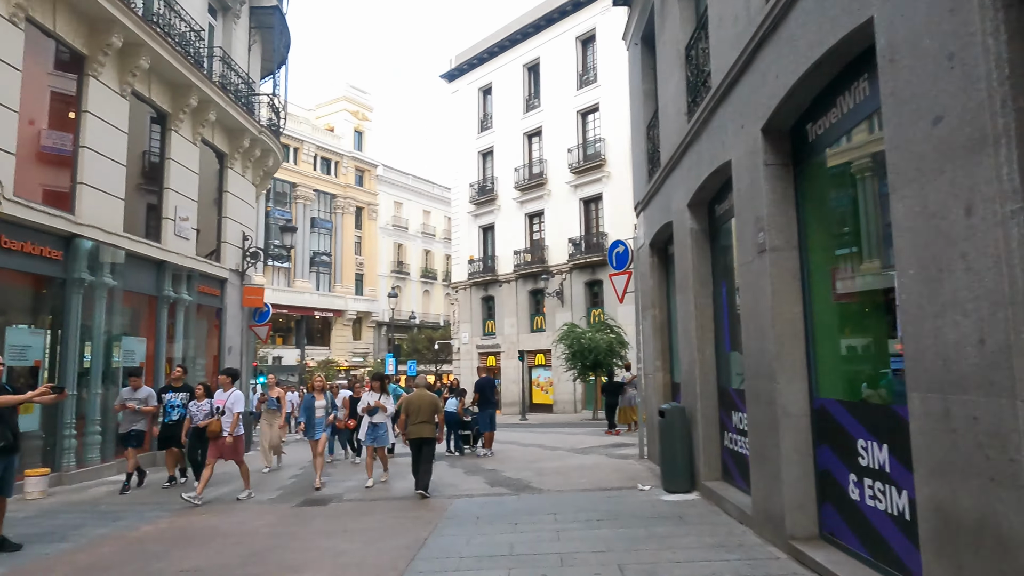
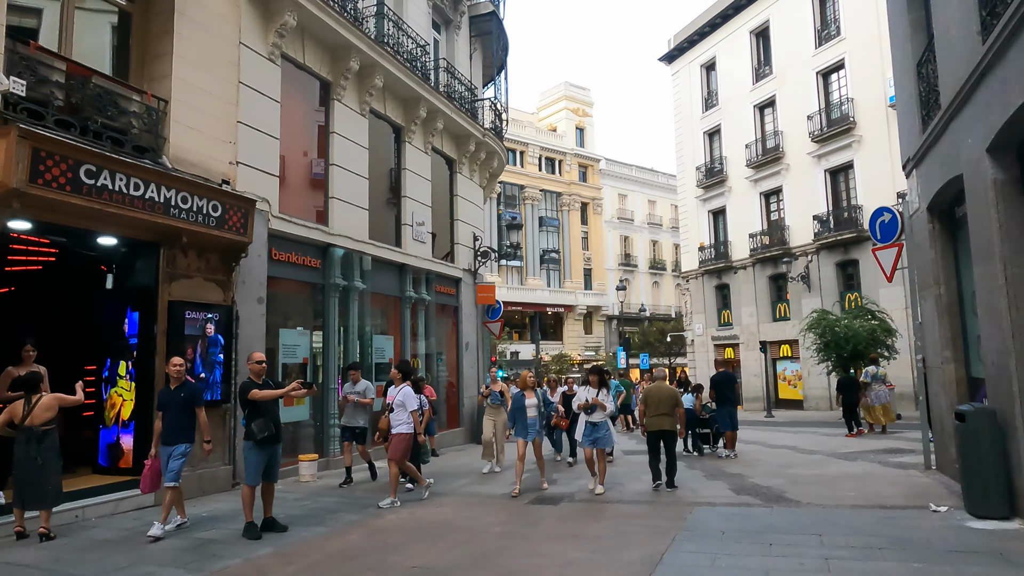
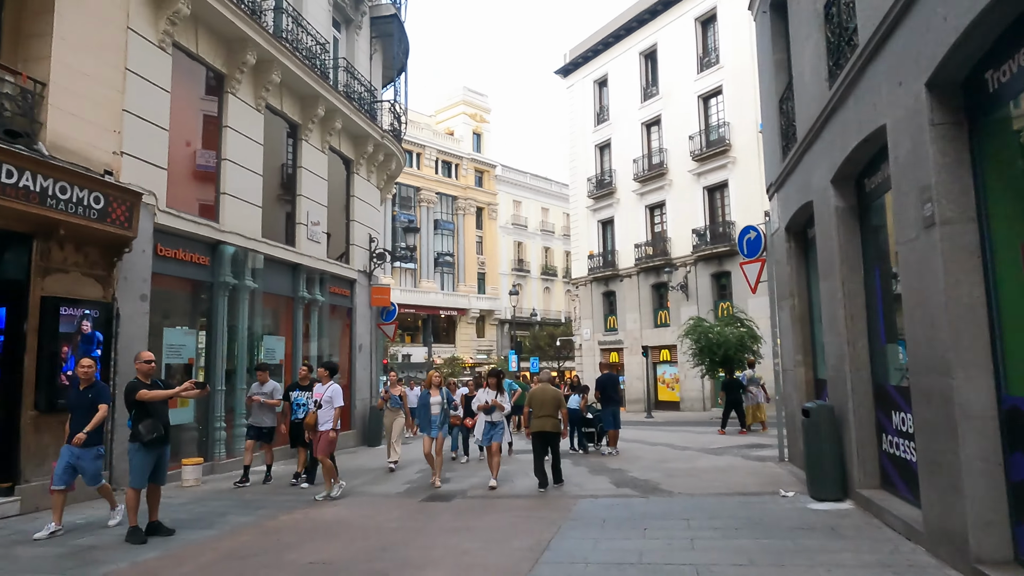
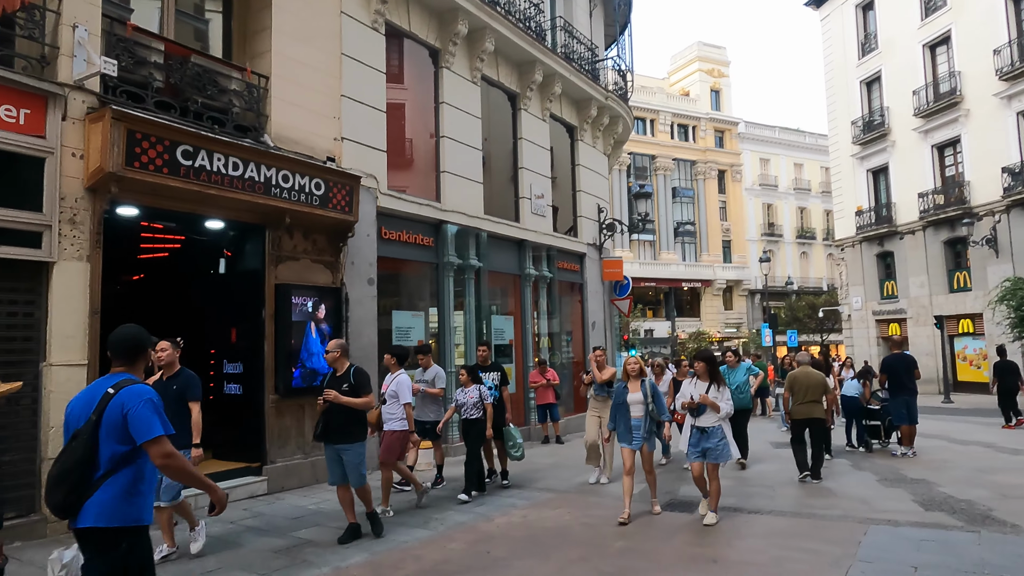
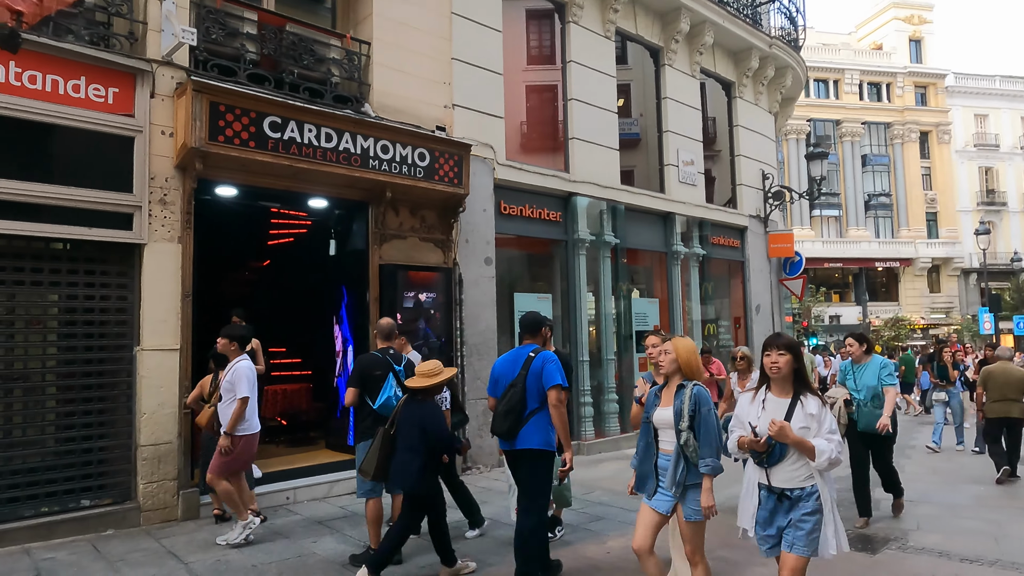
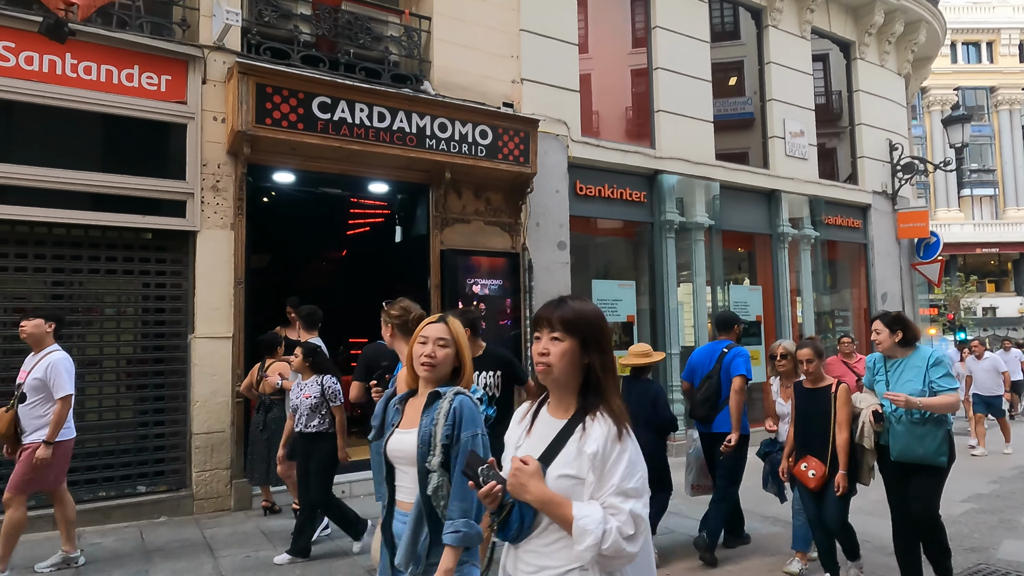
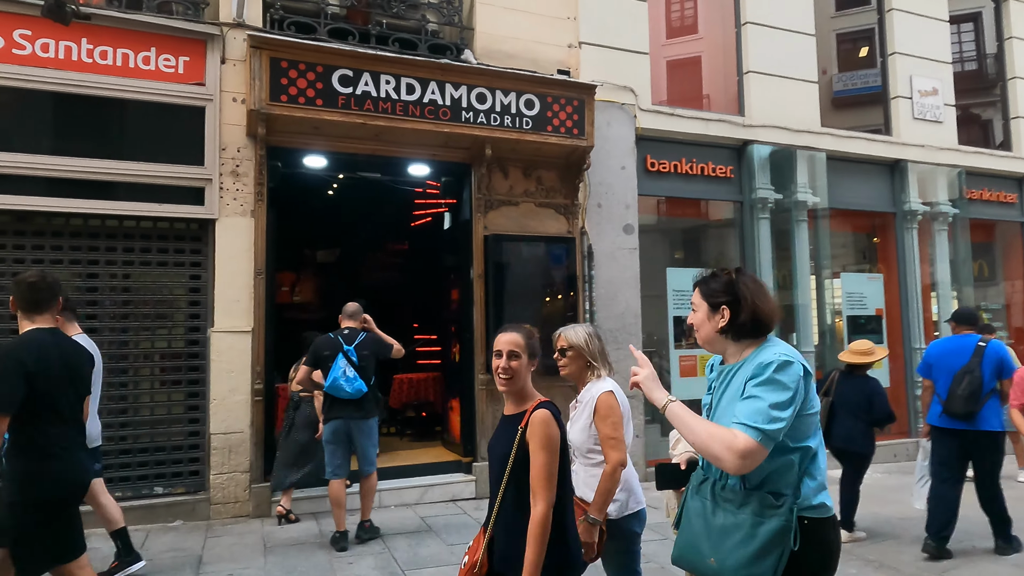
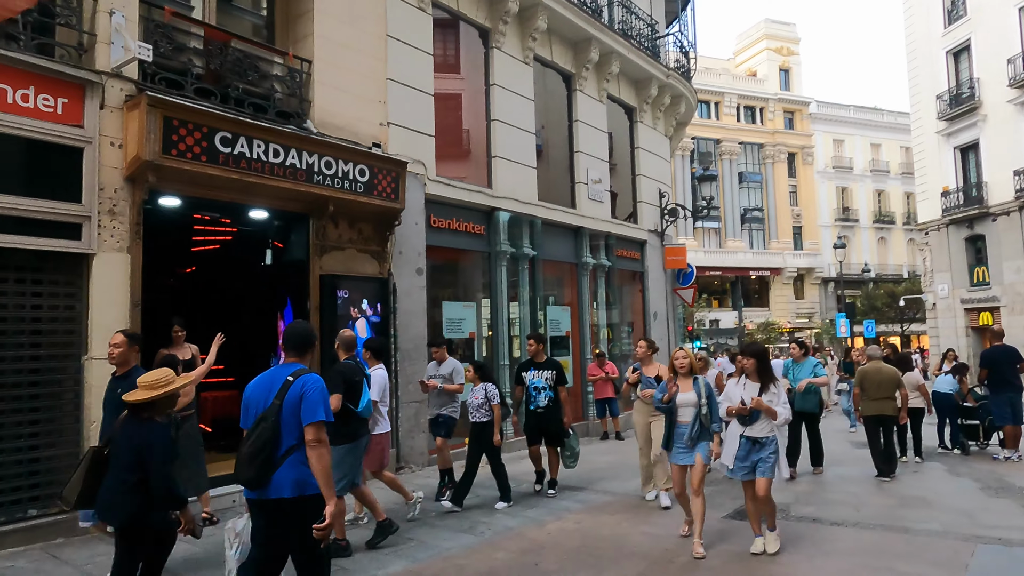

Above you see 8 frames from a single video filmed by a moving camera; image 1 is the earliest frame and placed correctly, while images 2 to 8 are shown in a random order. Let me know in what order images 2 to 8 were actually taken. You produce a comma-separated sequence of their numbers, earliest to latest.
3, 2, 4, 8, 5, 6, 7
